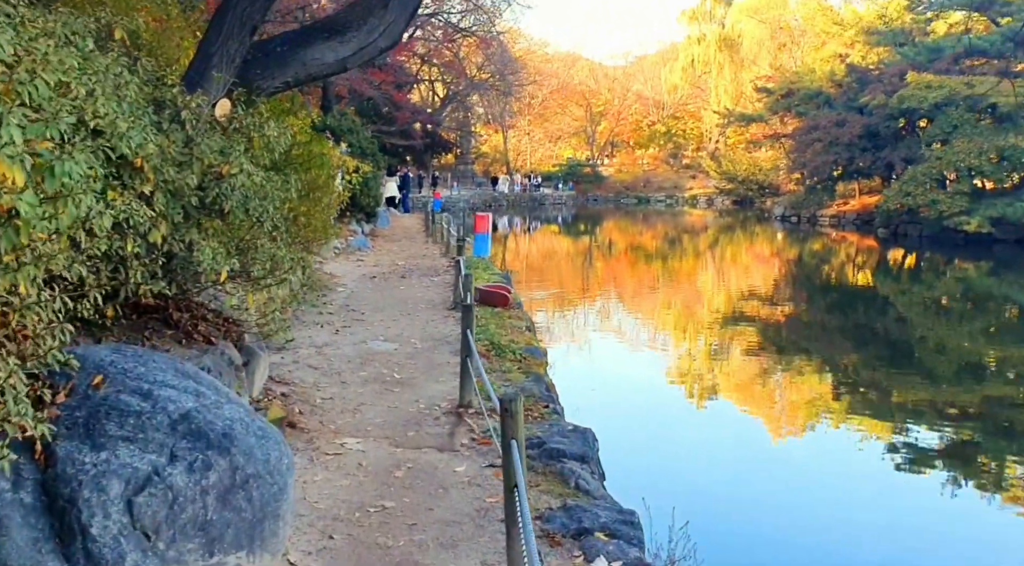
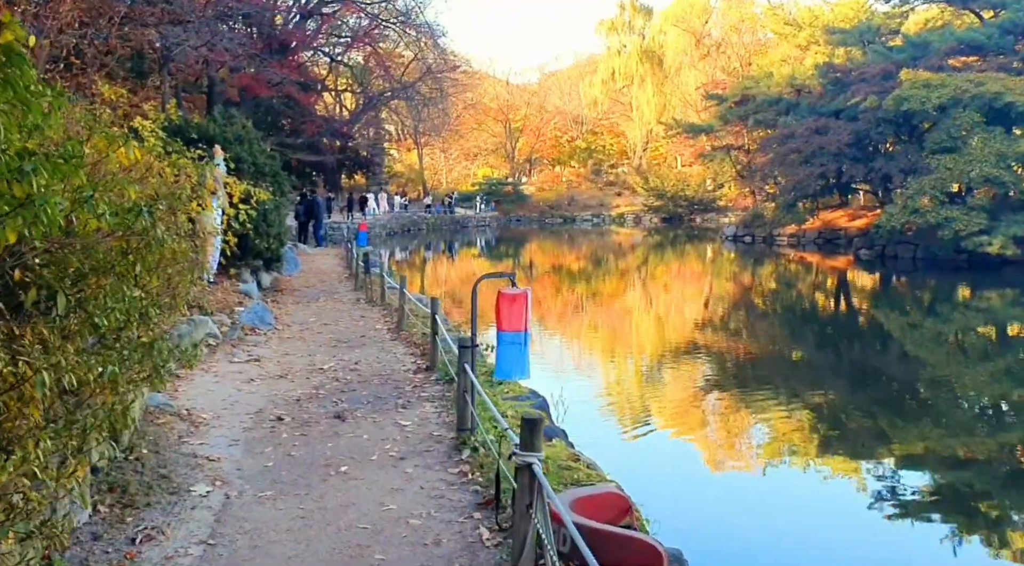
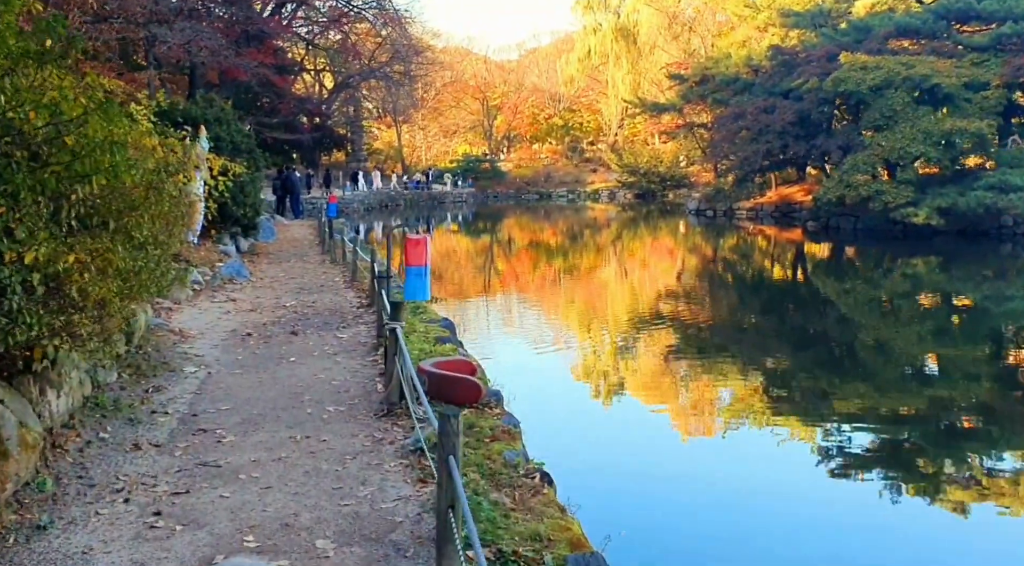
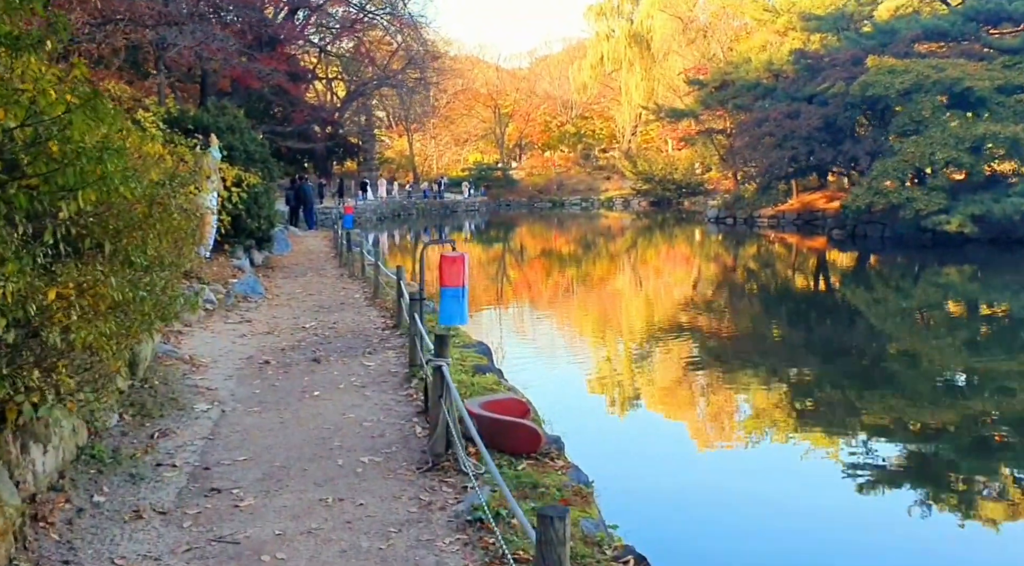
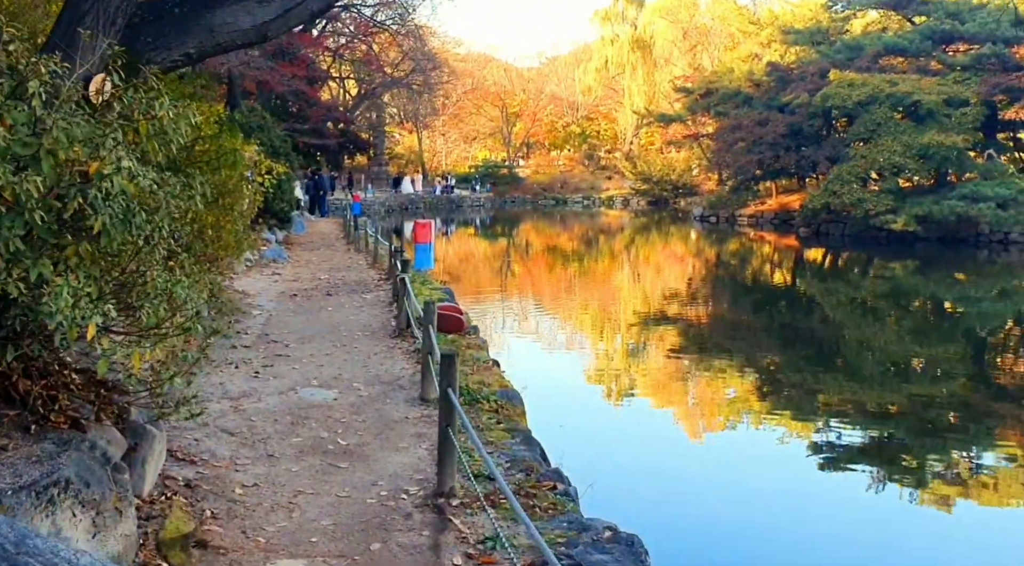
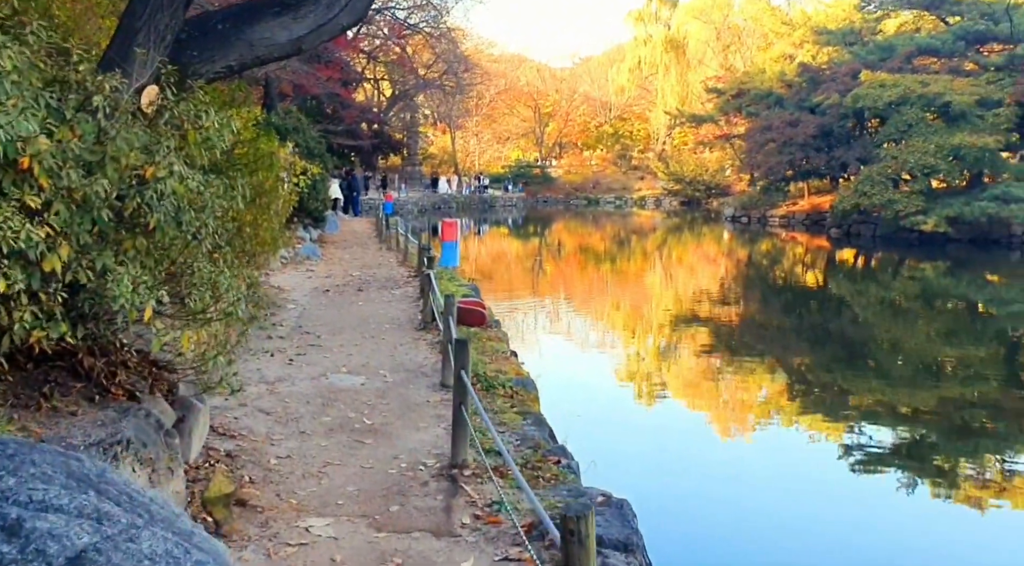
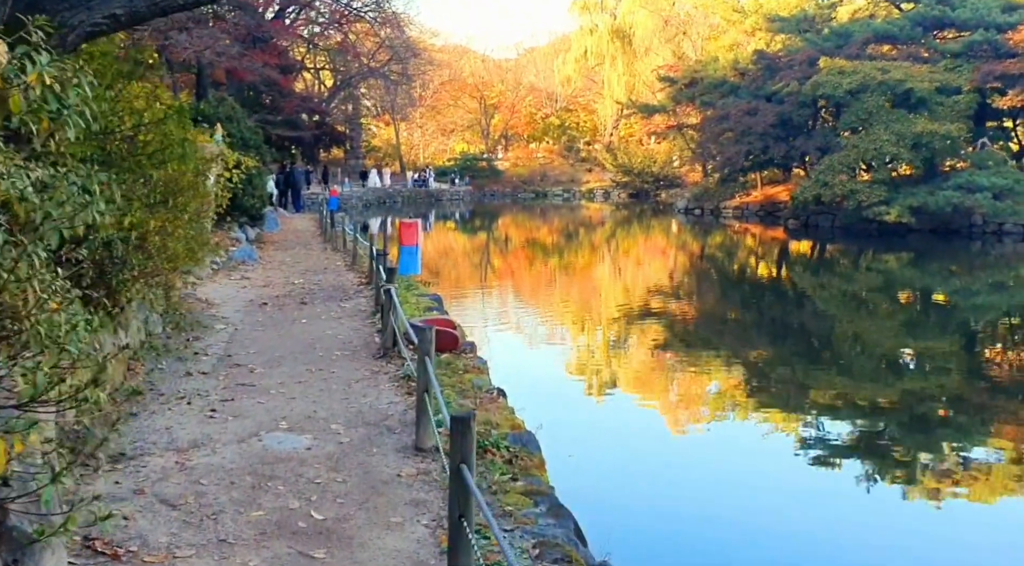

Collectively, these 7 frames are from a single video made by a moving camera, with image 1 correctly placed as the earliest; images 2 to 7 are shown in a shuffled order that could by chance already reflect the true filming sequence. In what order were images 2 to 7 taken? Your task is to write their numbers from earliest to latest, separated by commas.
6, 5, 7, 3, 4, 2
